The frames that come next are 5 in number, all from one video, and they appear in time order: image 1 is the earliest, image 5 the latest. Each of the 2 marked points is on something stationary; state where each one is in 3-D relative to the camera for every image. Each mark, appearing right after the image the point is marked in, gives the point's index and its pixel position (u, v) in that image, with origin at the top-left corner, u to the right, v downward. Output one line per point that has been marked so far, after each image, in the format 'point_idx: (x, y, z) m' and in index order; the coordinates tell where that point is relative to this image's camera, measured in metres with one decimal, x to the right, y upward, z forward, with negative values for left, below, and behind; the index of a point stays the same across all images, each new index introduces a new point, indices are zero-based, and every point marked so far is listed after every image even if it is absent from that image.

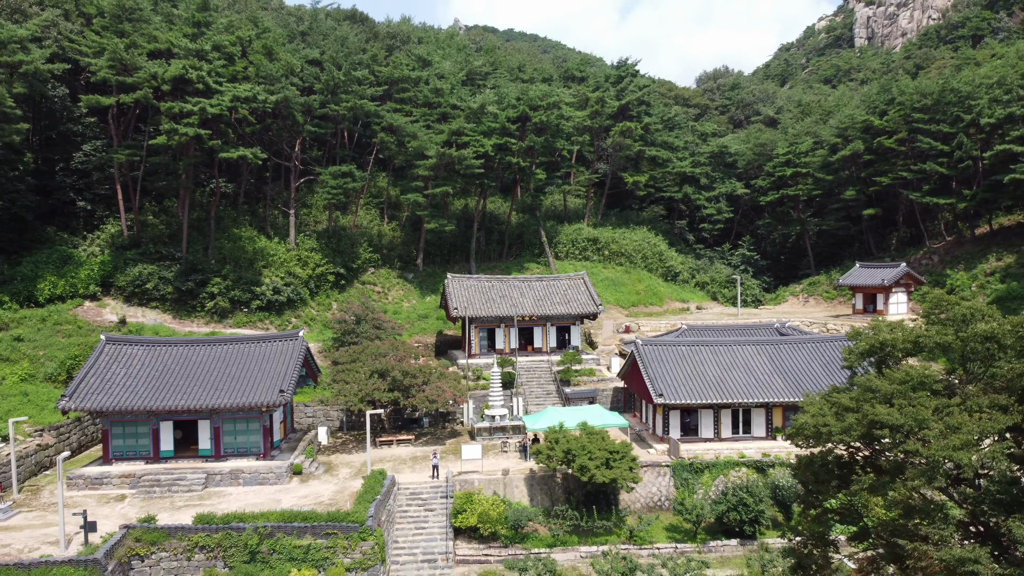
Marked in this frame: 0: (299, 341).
0: (-4.9, -1.2, +18.7) m
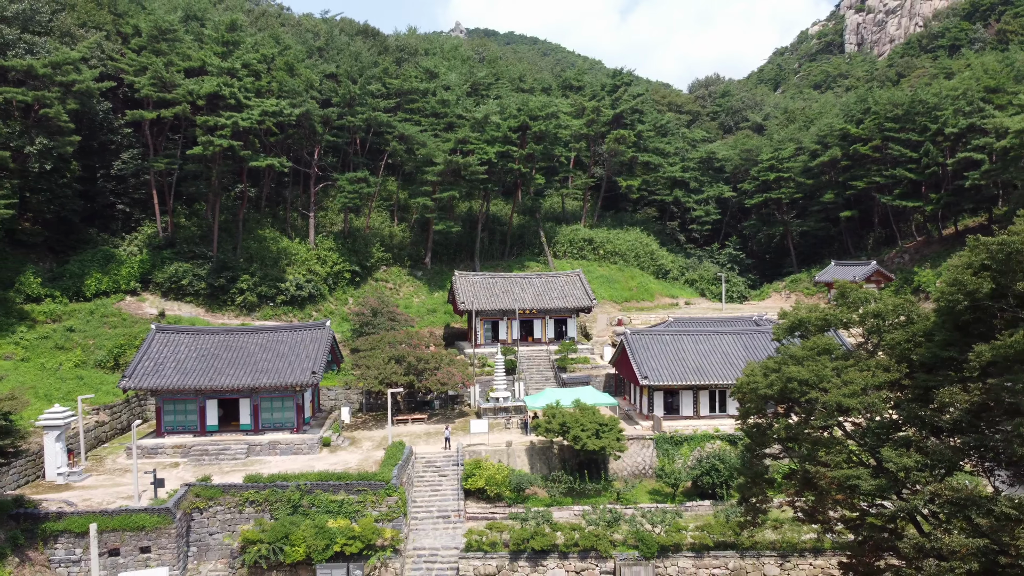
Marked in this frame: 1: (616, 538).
0: (-4.8, -1.1, +21.1) m
1: (+2.0, -4.8, +15.6) m
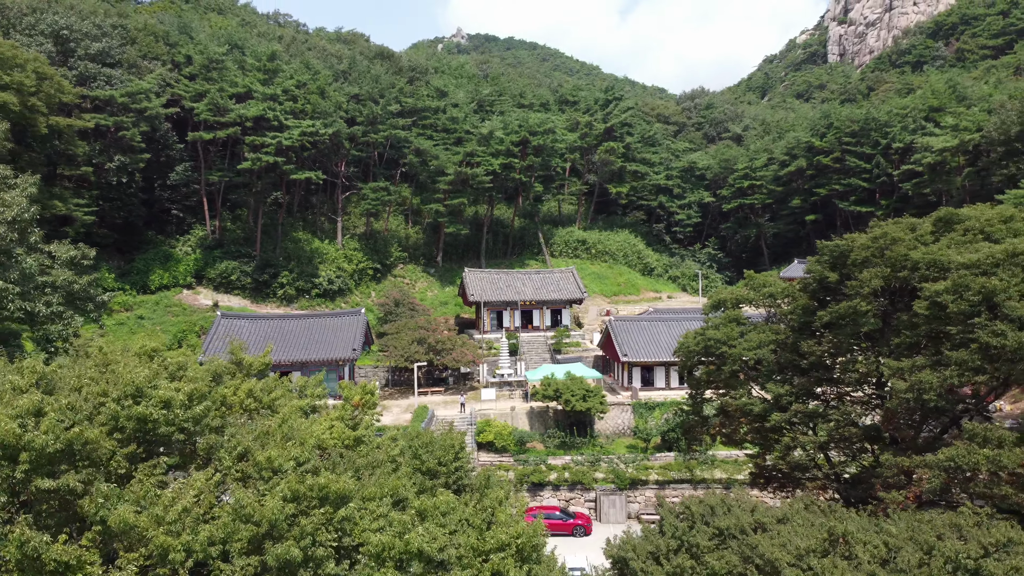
0: (-4.7, -0.9, +25.5) m
1: (+2.1, -4.6, +20.0) m
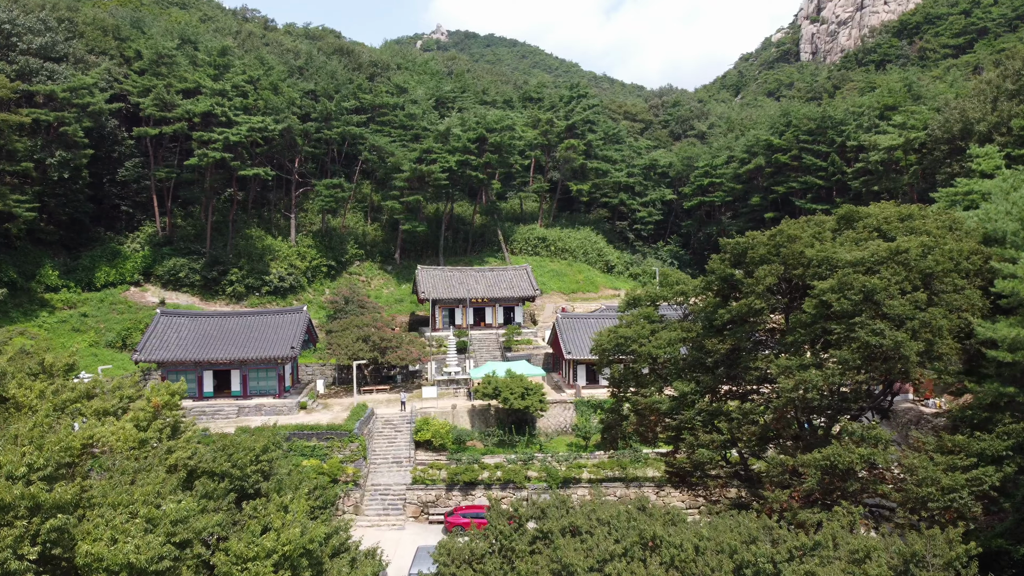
0: (-6.4, -0.8, +25.3) m
1: (+0.5, -4.5, +19.9) m
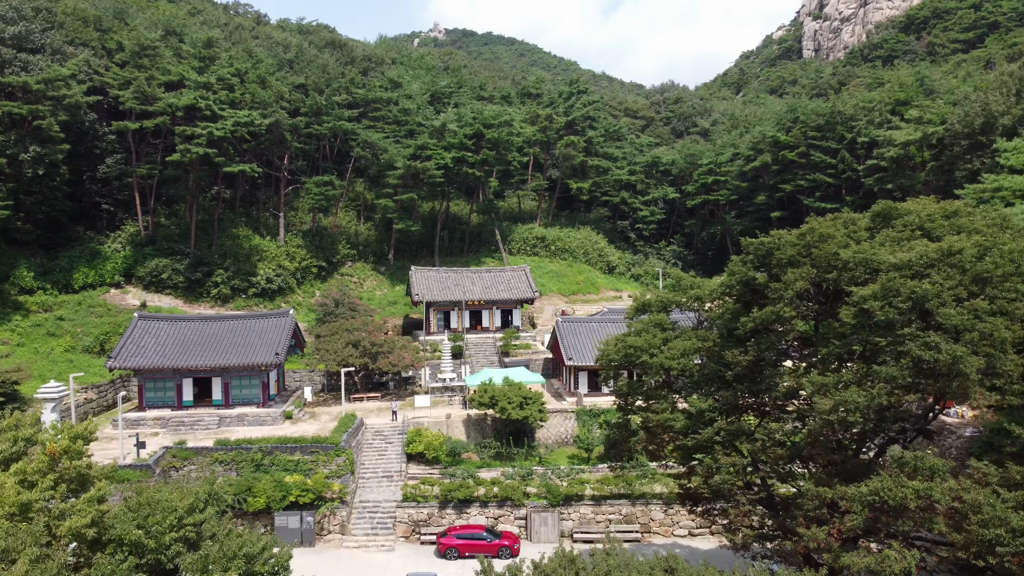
0: (-6.5, -0.9, +24.0) m
1: (+0.4, -4.6, +18.6) m
